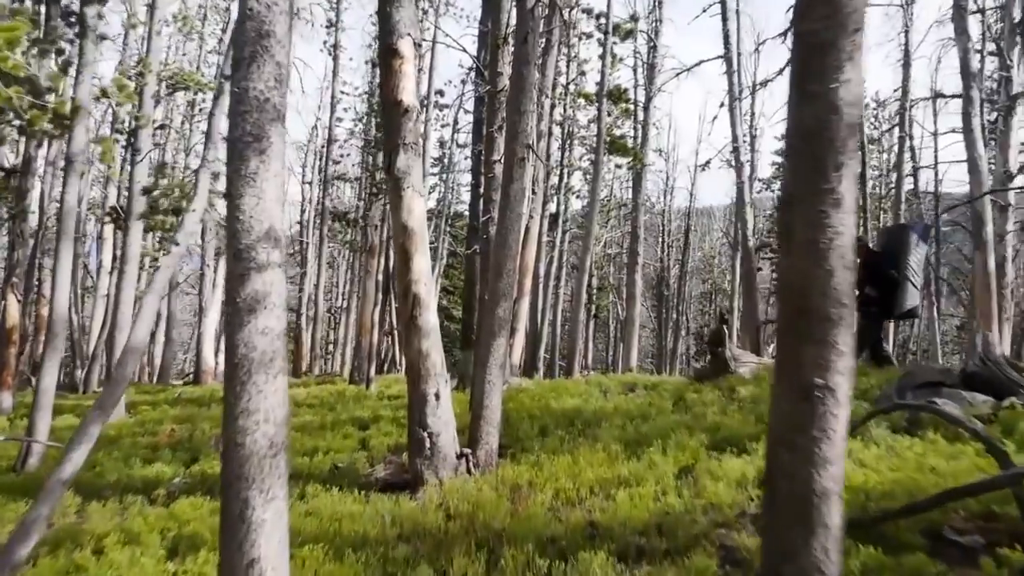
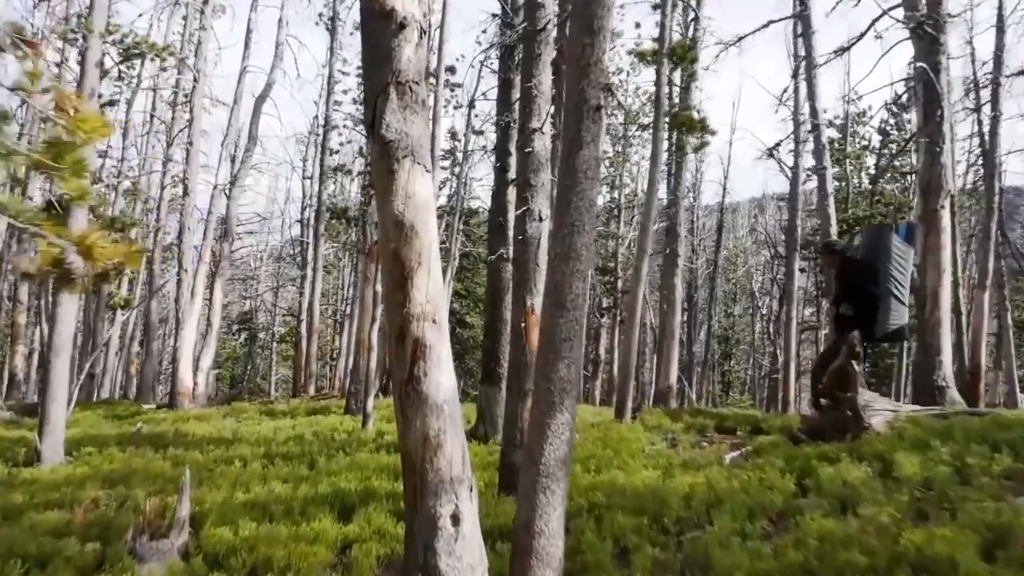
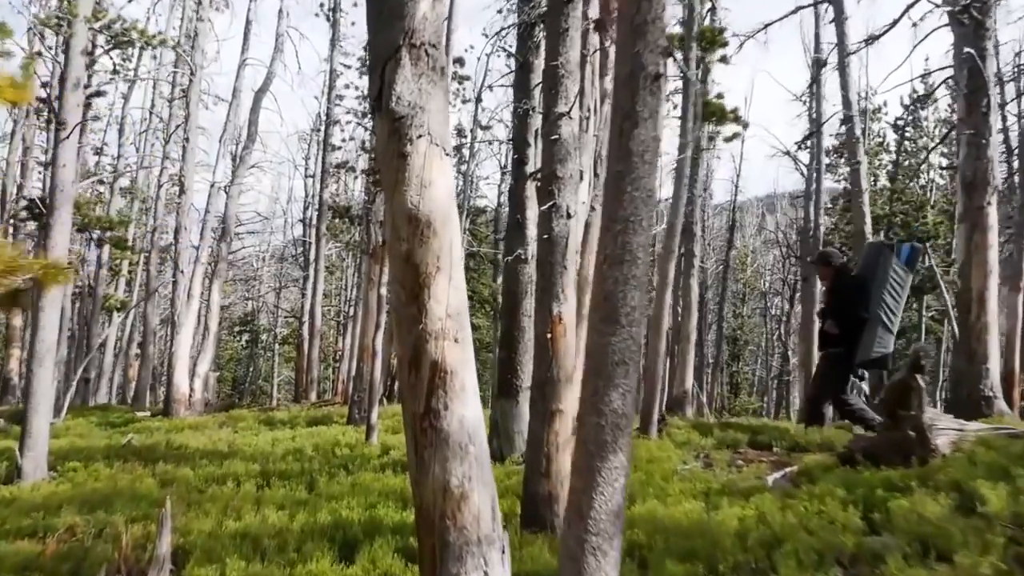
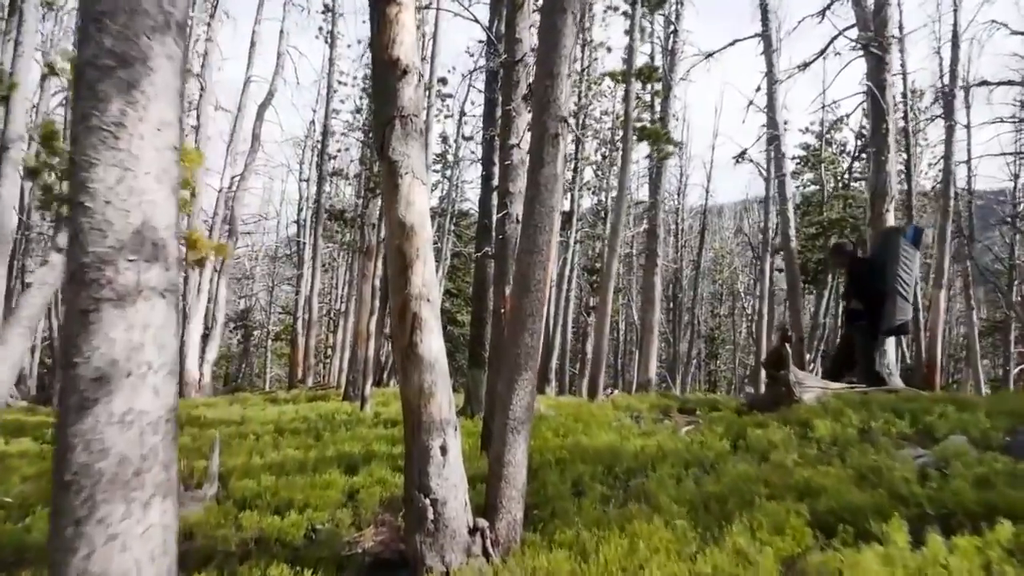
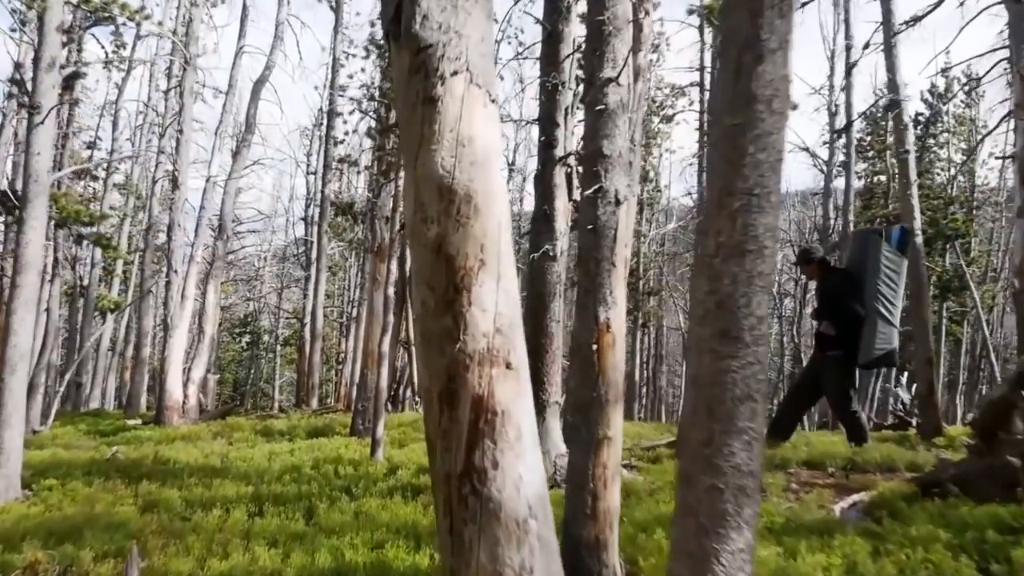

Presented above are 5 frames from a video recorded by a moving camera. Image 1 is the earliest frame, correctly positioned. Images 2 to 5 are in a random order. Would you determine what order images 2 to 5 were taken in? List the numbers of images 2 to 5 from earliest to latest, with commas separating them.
4, 2, 3, 5
